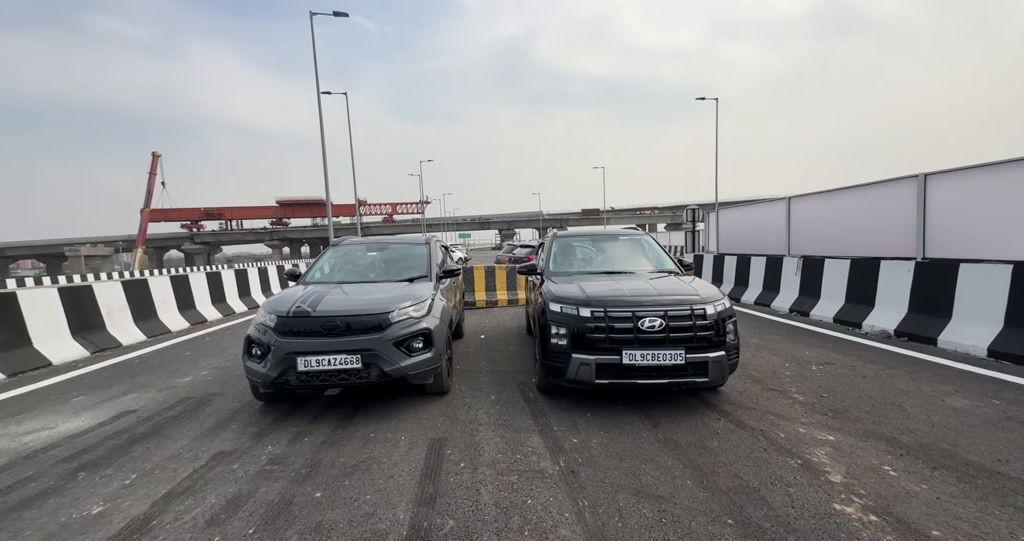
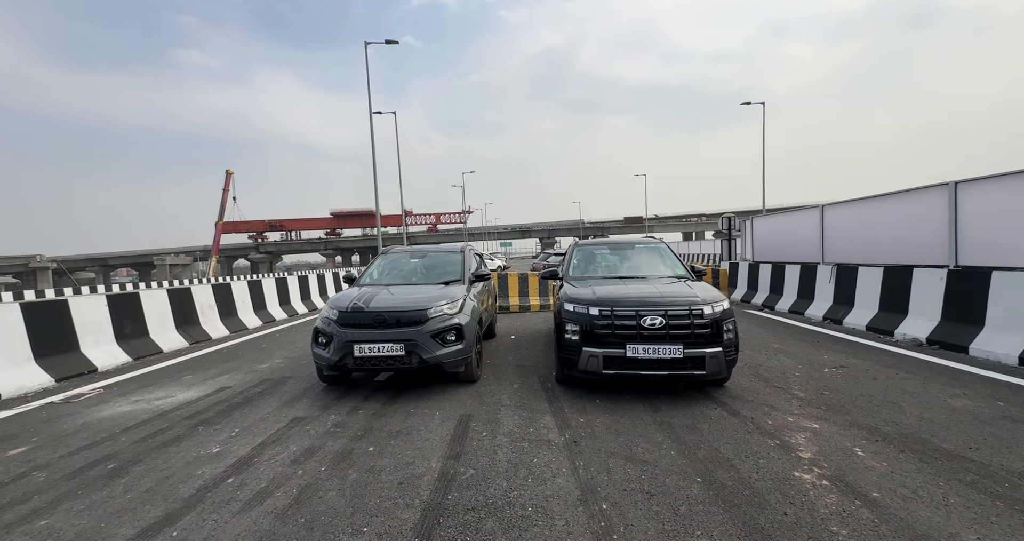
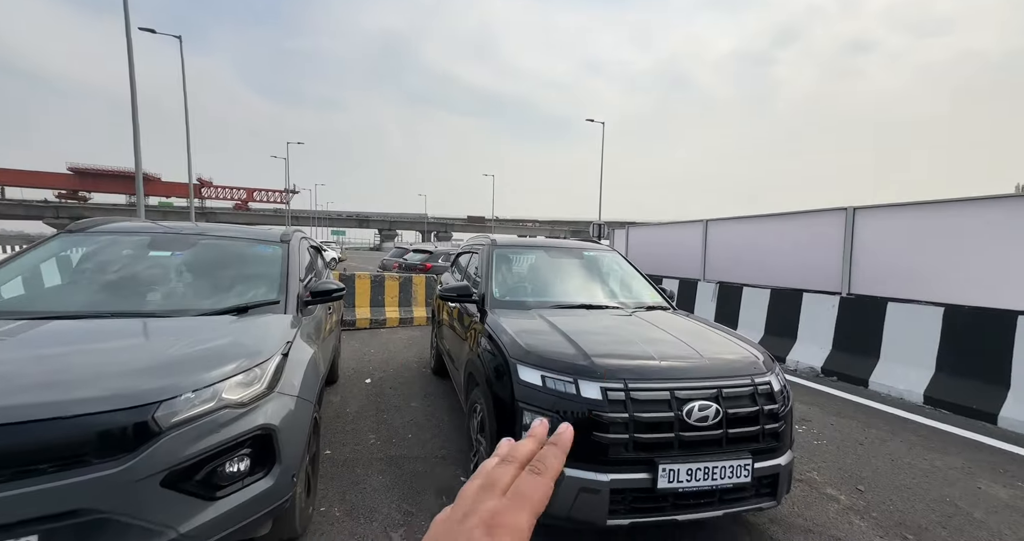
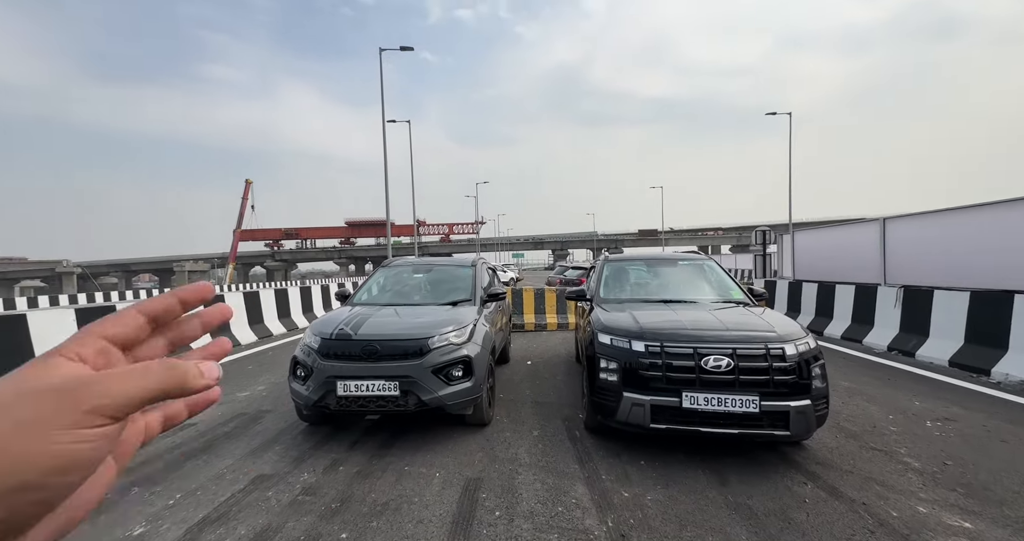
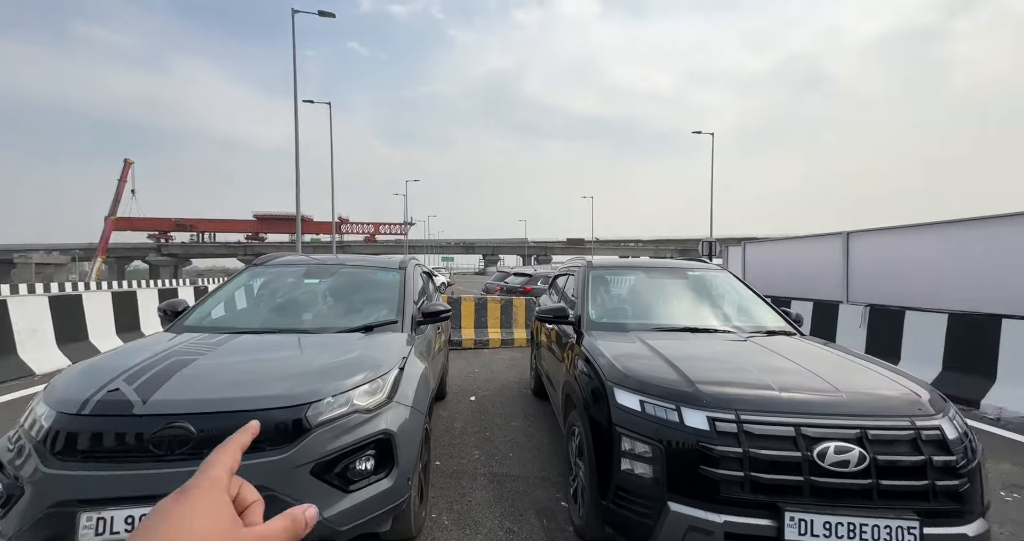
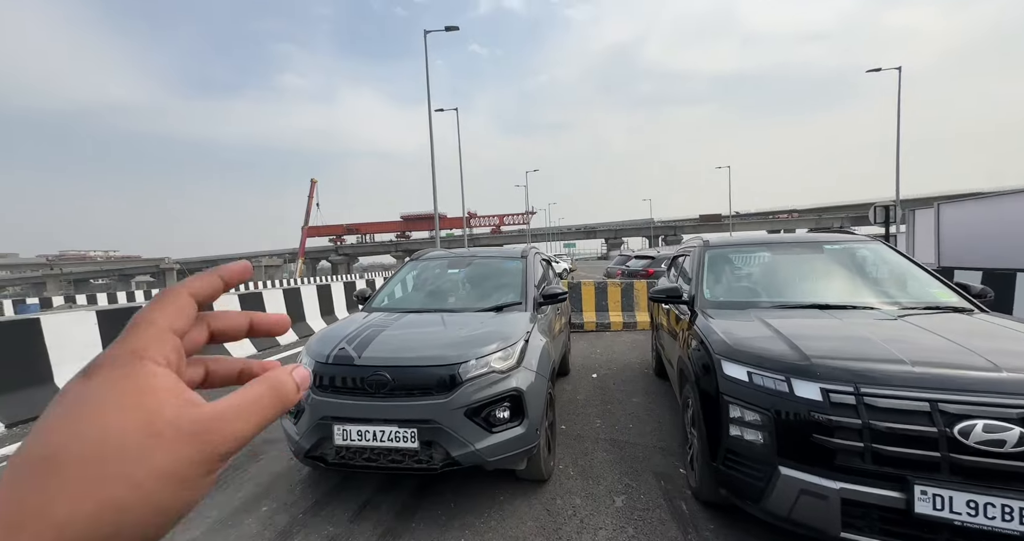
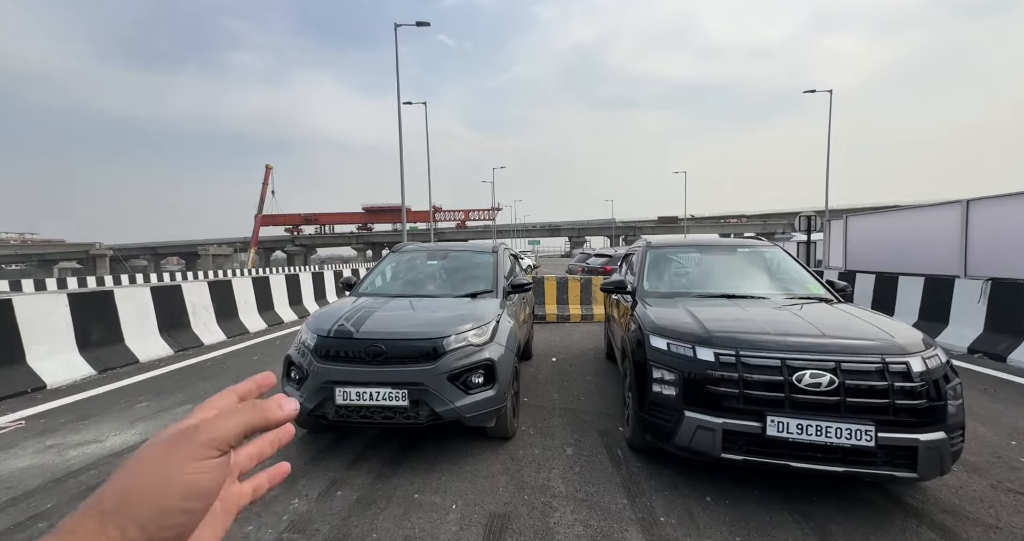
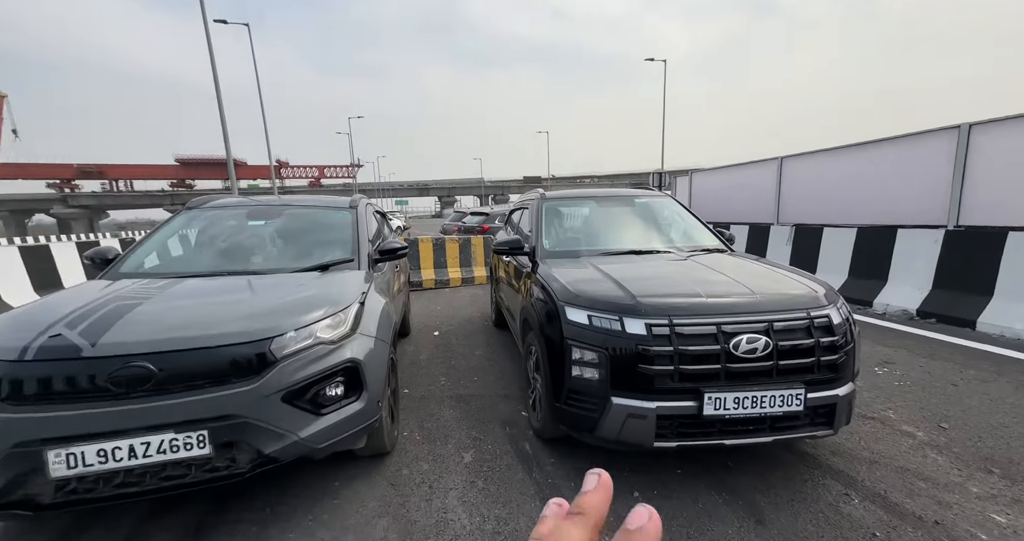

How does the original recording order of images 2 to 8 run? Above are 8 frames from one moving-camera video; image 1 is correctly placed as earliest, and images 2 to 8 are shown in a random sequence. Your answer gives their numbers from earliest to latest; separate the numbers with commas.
2, 4, 7, 6, 5, 3, 8
